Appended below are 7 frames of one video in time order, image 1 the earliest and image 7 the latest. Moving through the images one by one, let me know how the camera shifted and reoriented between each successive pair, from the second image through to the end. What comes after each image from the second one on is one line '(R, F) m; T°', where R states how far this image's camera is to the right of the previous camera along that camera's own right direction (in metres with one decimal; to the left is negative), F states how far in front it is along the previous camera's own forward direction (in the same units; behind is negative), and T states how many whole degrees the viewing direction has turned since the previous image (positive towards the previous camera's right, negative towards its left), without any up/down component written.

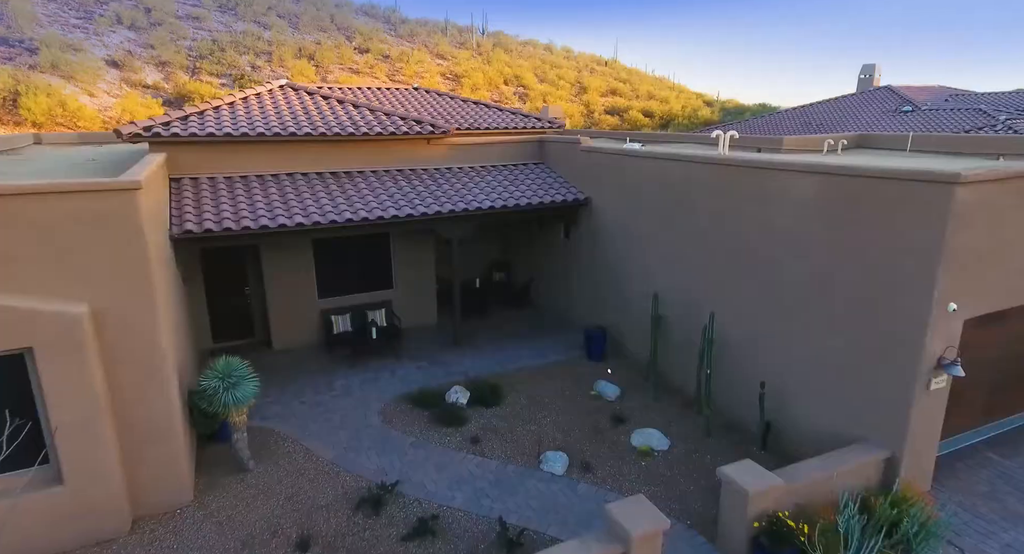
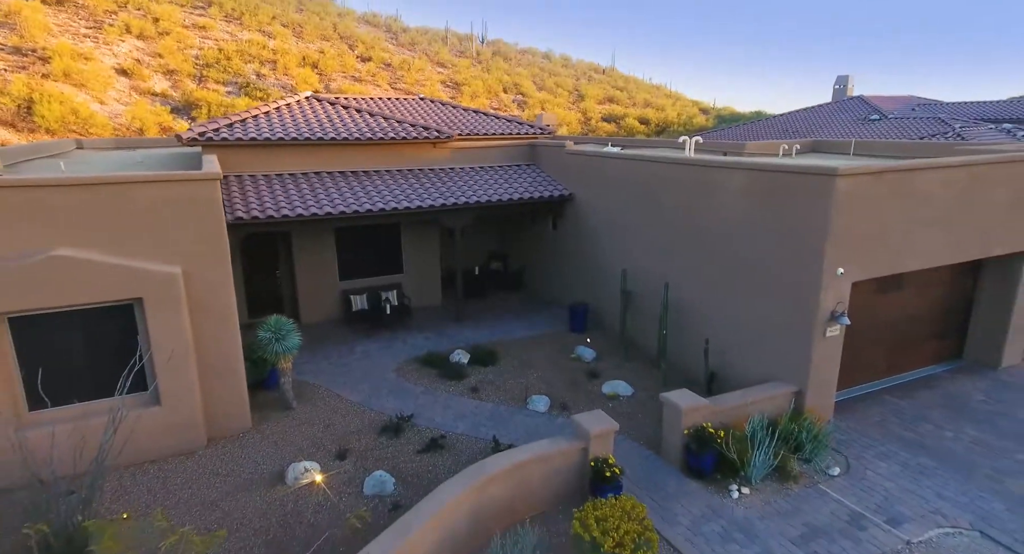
(+0.1, -1.9) m; 0°
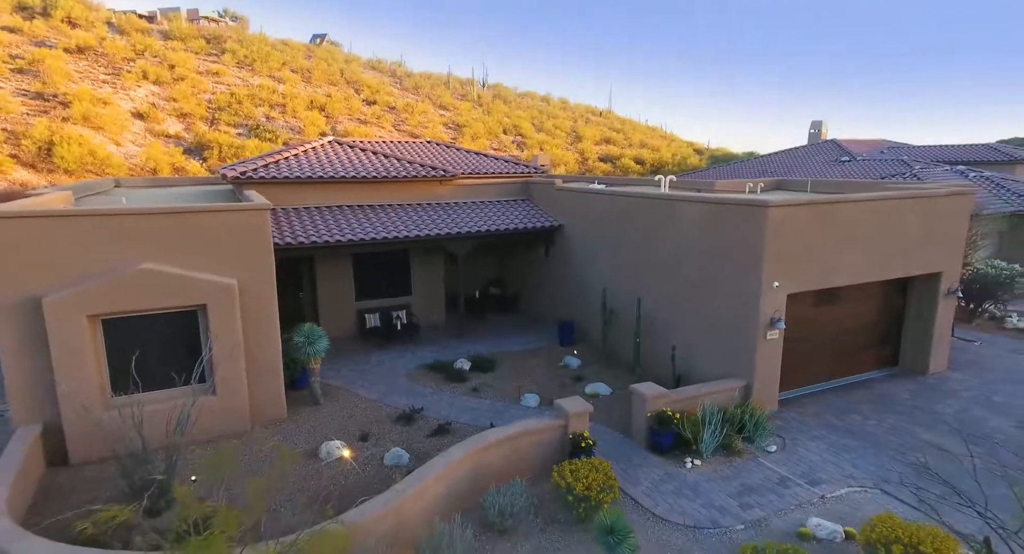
(+0.1, -1.8) m; 0°
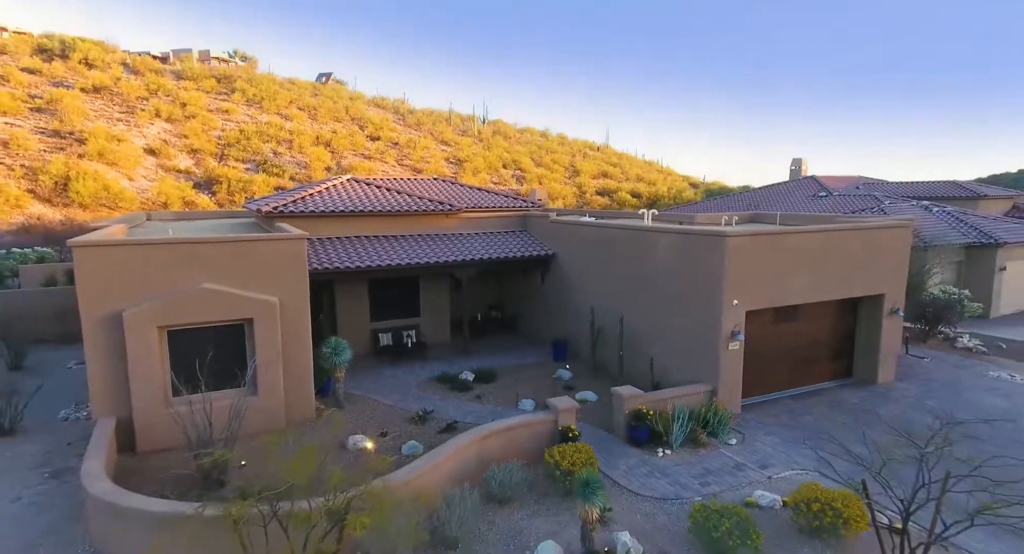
(0.0, -1.8) m; 0°
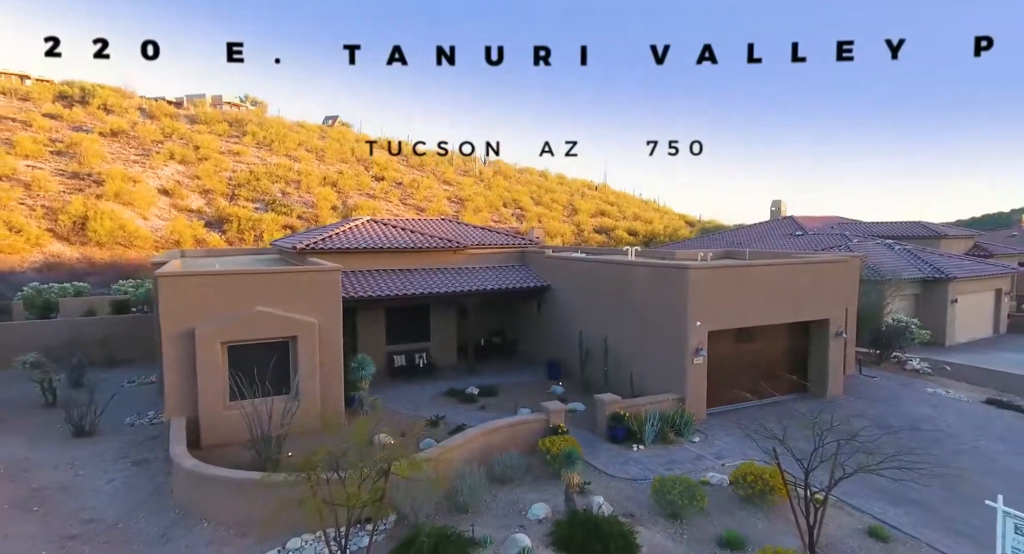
(0.0, -2.3) m; 0°
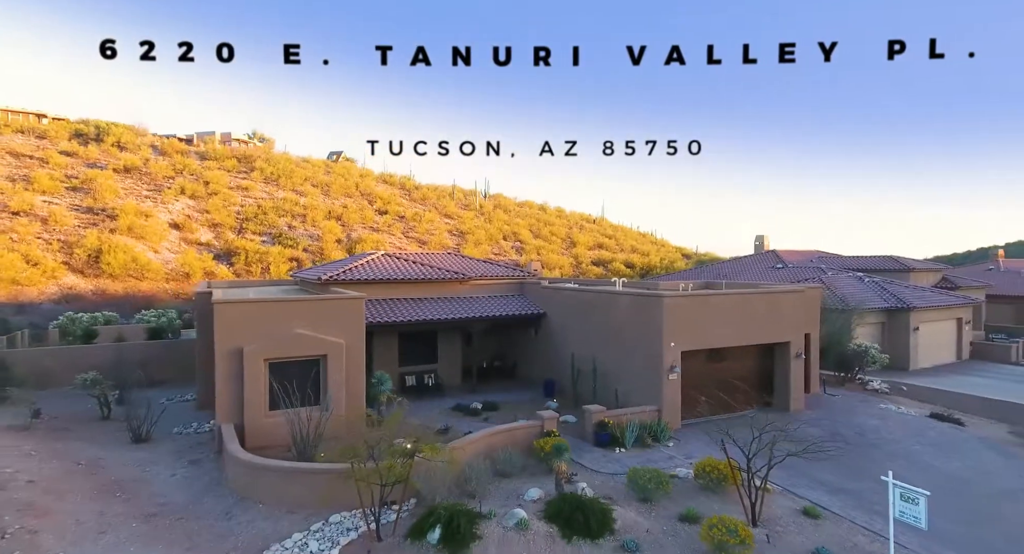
(0.0, -2.3) m; 0°
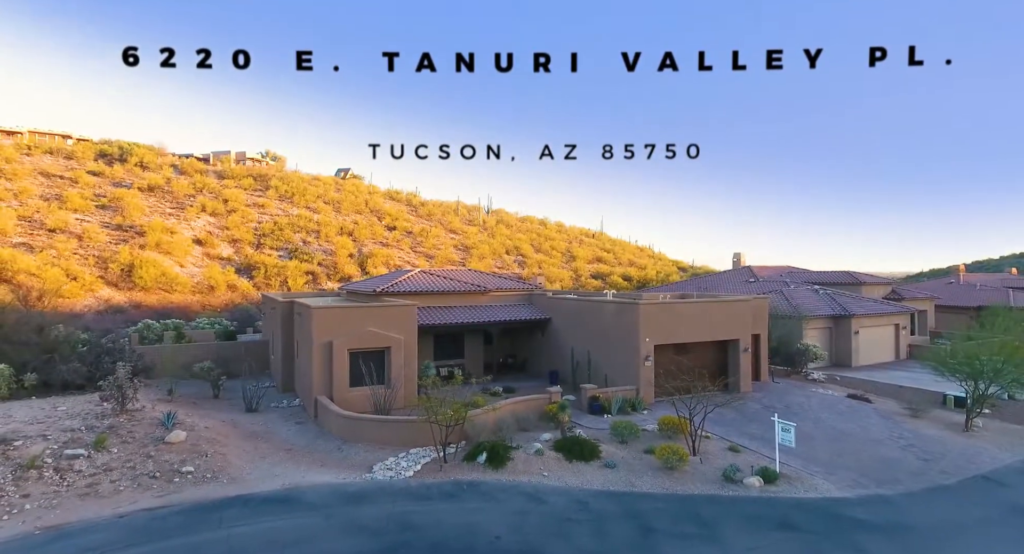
(-0.6, -5.5) m; 0°
